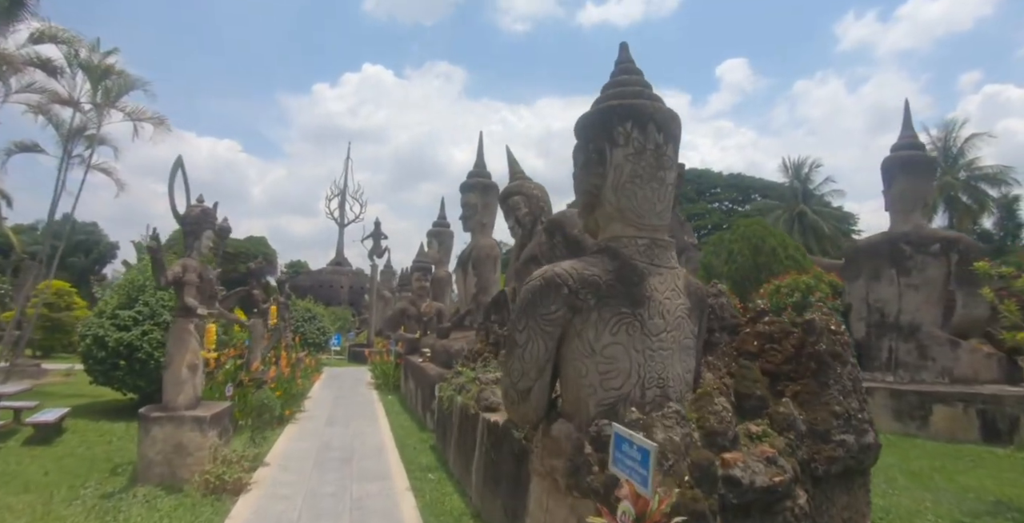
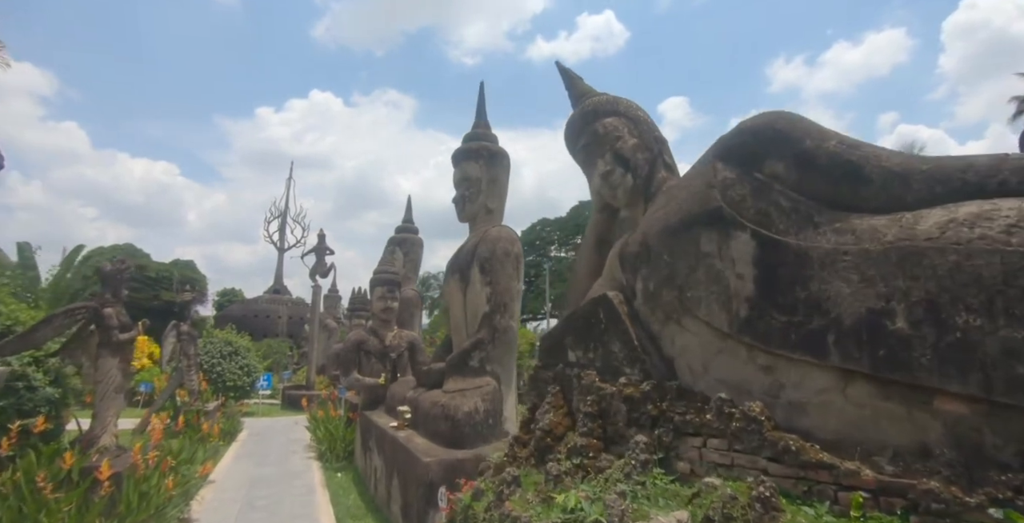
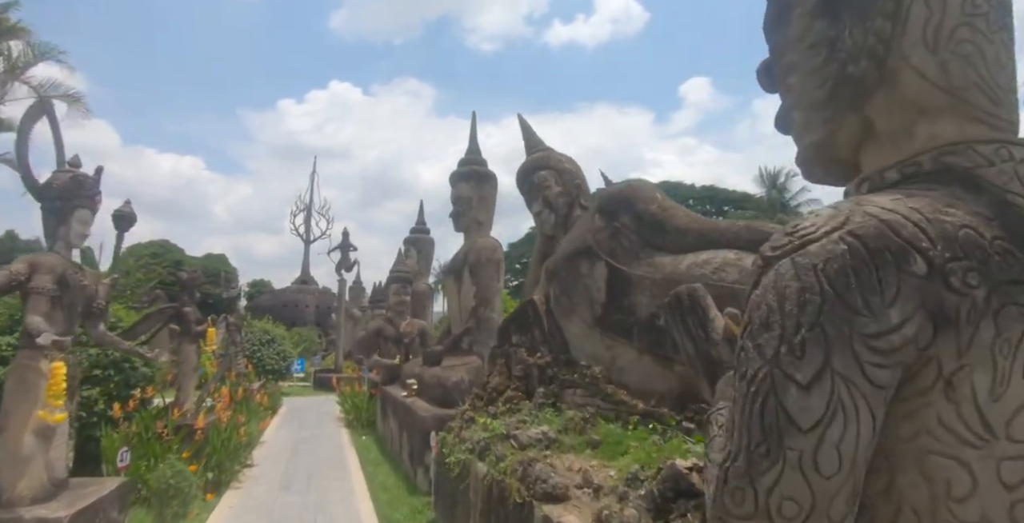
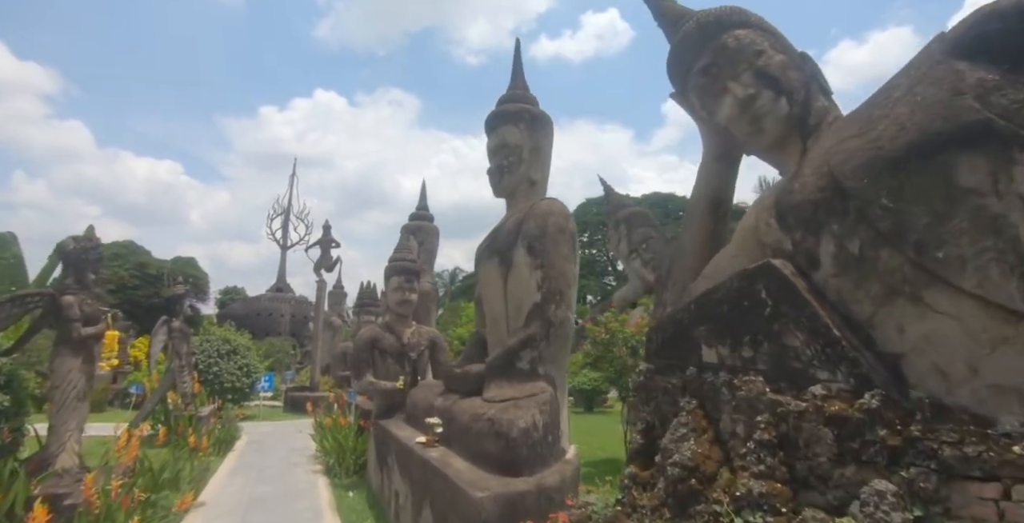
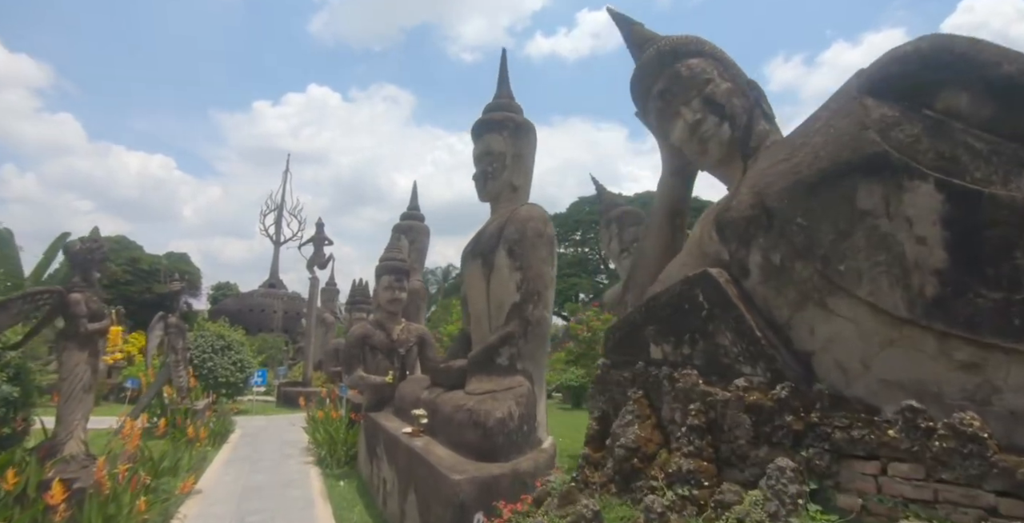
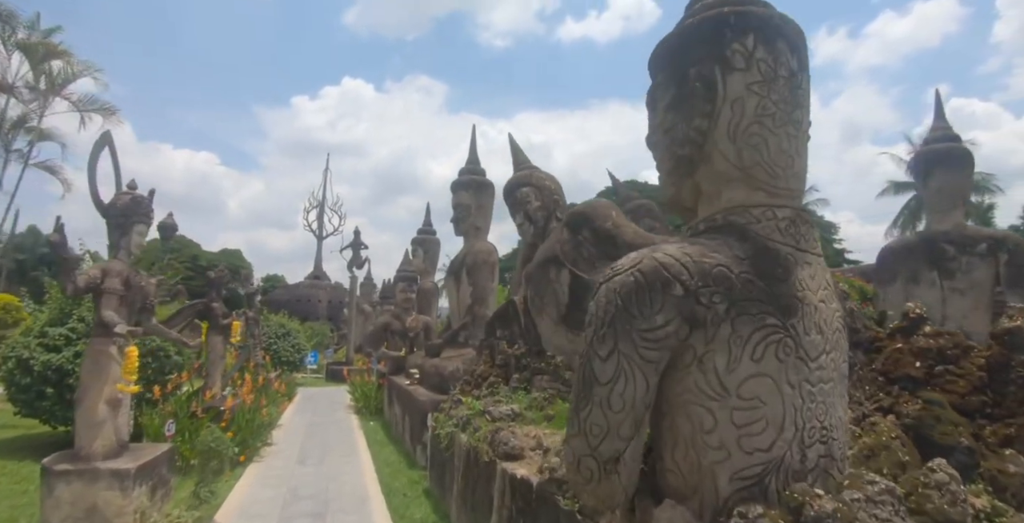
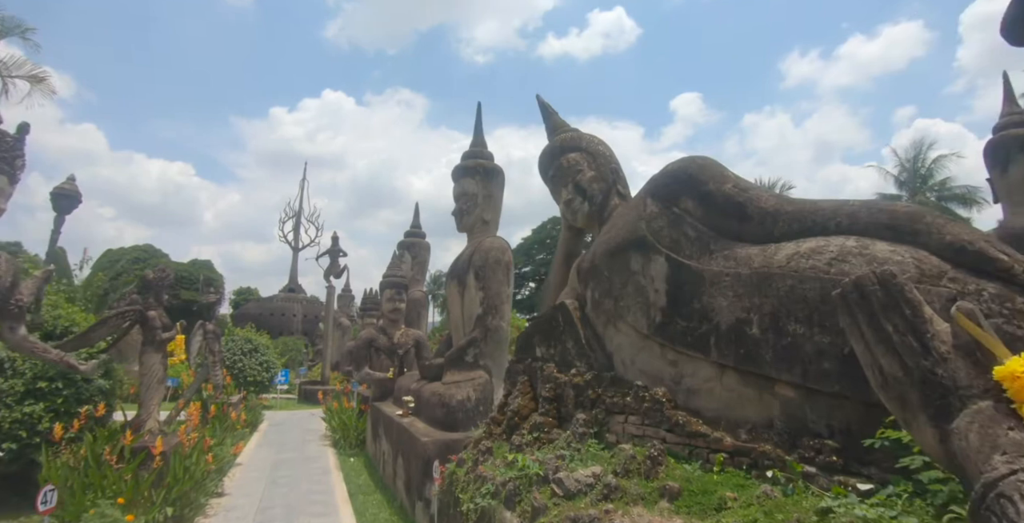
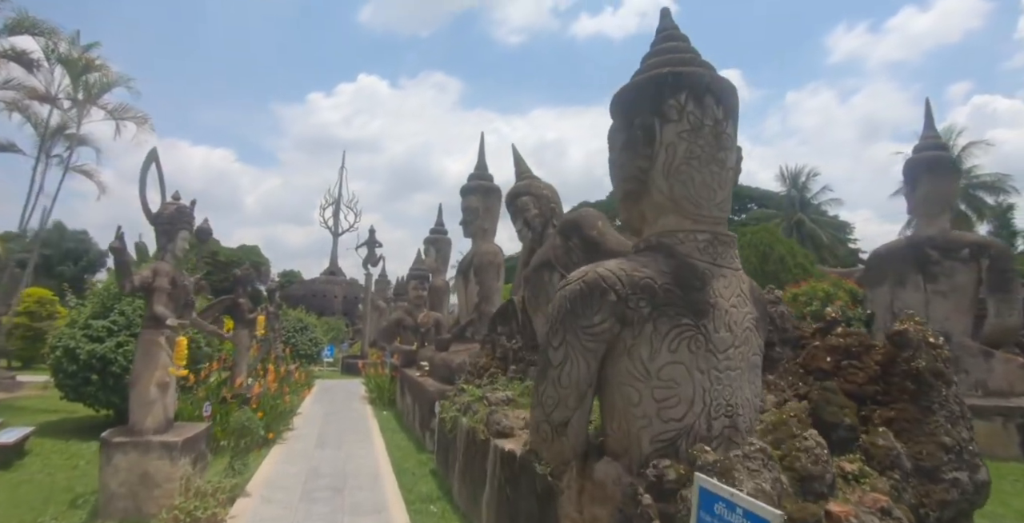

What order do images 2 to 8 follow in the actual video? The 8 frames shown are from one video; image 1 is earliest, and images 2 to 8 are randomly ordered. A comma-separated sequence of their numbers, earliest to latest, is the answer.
8, 6, 3, 7, 2, 5, 4
